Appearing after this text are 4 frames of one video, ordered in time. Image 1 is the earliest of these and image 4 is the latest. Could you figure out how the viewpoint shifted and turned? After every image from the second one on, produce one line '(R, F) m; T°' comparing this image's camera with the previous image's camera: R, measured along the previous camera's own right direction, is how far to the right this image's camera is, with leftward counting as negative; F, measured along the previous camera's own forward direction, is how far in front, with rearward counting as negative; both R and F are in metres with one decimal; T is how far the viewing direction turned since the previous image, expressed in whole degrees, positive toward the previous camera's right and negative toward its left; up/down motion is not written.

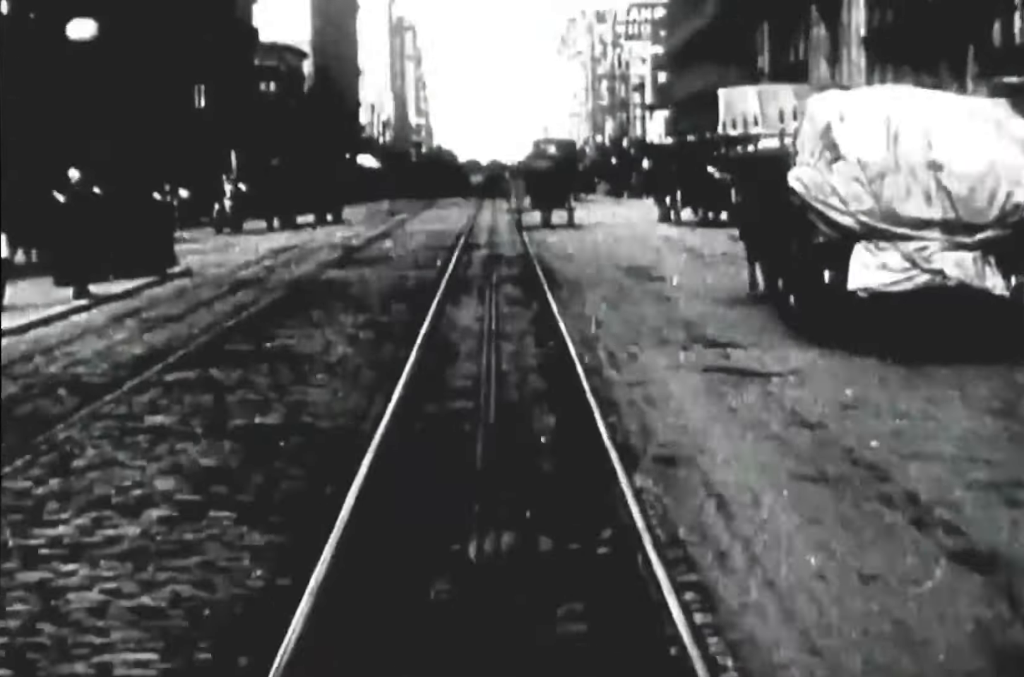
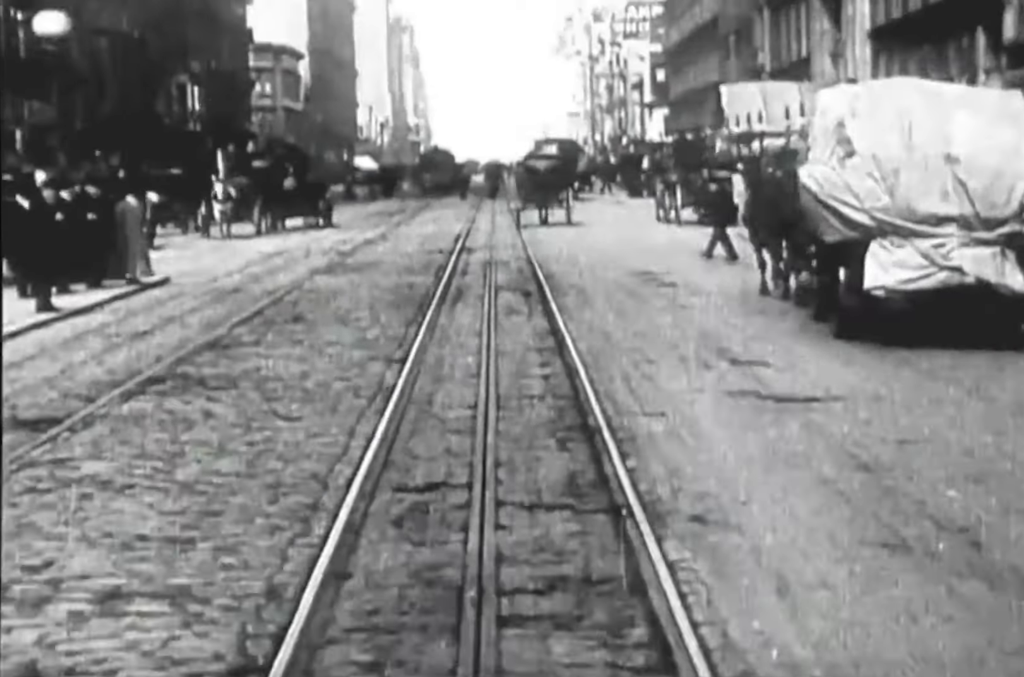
(0.0, +2.2) m; 0°
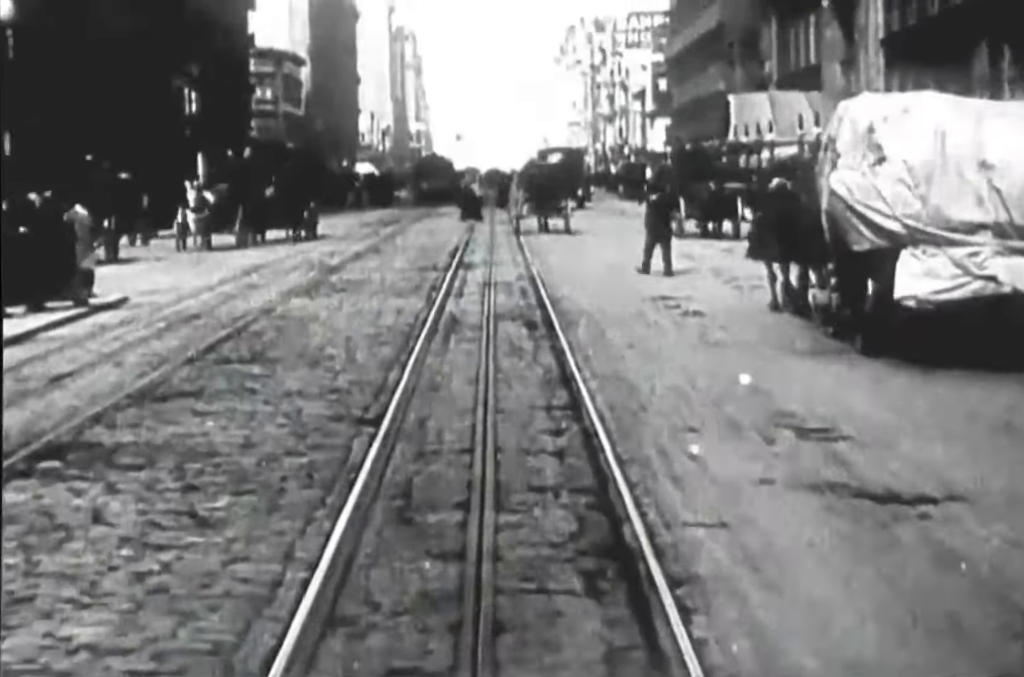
(0.0, +4.1) m; 0°
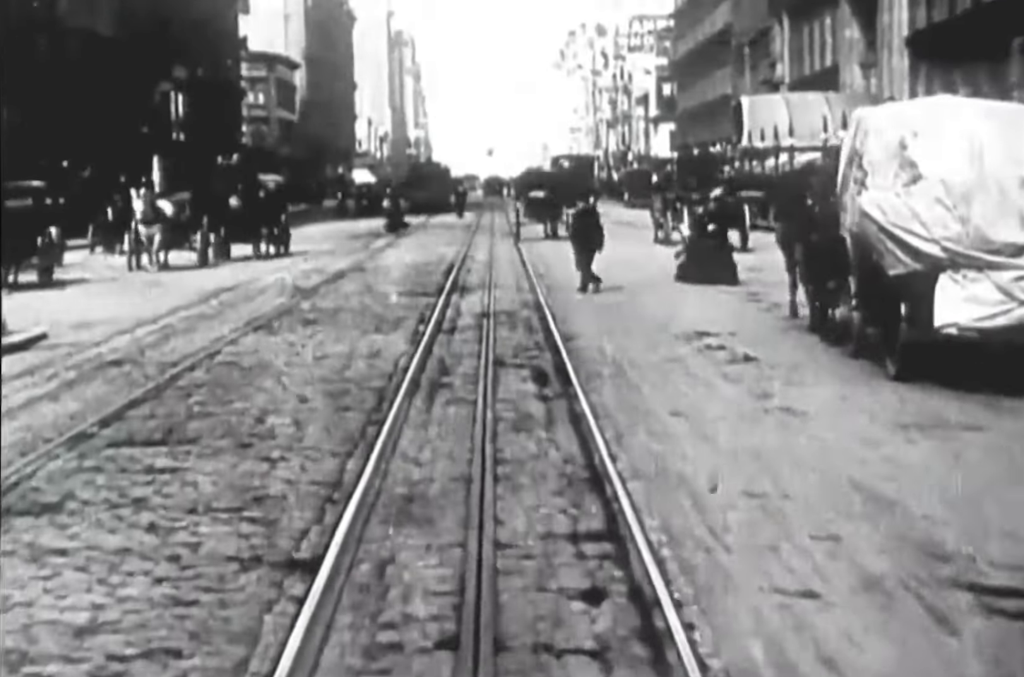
(0.0, +5.3) m; 0°
